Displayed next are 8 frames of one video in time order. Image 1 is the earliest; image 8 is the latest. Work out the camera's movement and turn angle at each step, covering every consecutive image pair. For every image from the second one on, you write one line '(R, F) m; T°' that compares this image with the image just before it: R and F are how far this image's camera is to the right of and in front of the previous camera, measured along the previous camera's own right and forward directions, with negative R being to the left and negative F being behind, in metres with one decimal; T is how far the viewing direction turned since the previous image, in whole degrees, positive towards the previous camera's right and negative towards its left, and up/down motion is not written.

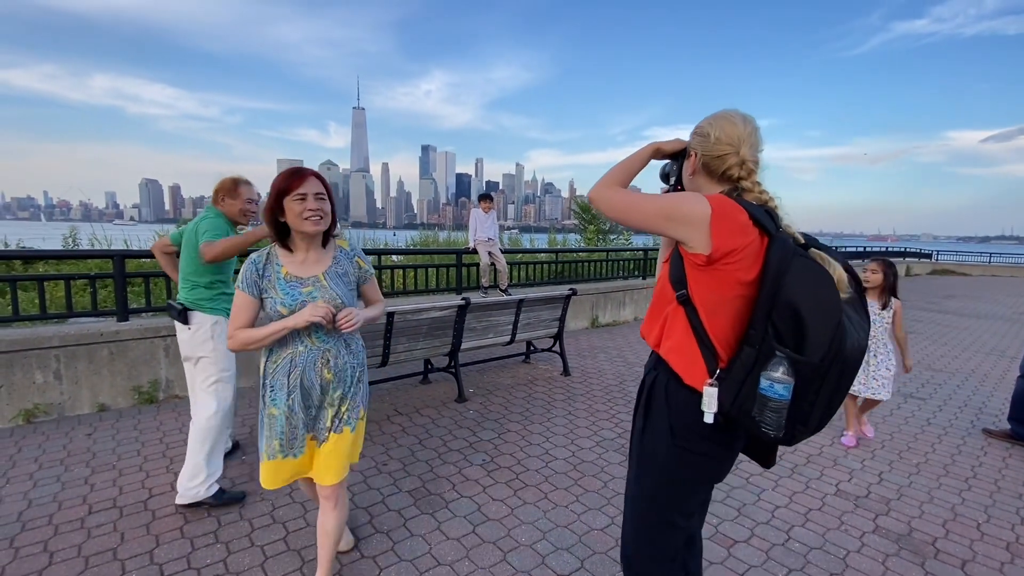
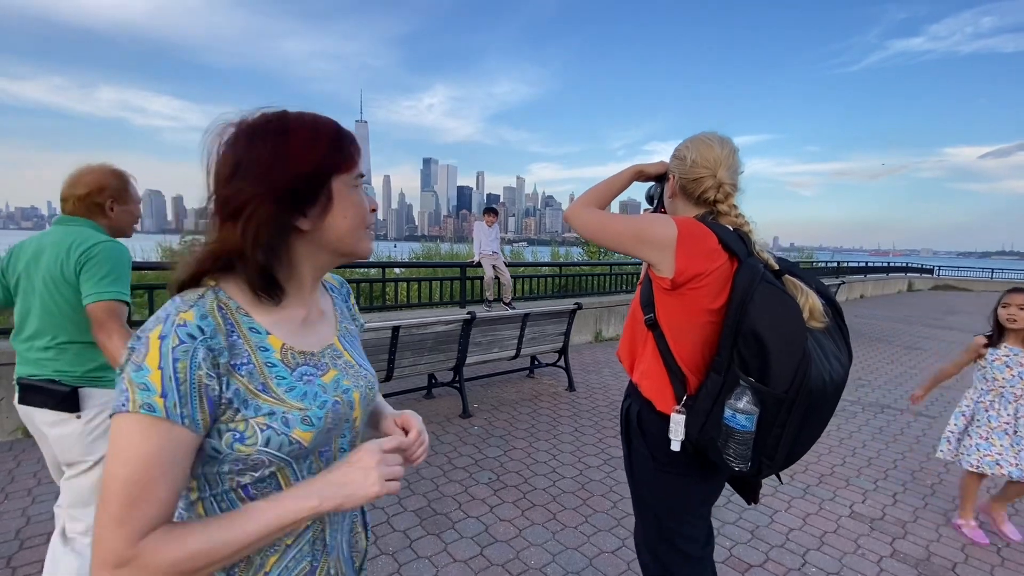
(-0.1, 0.0) m; 0°
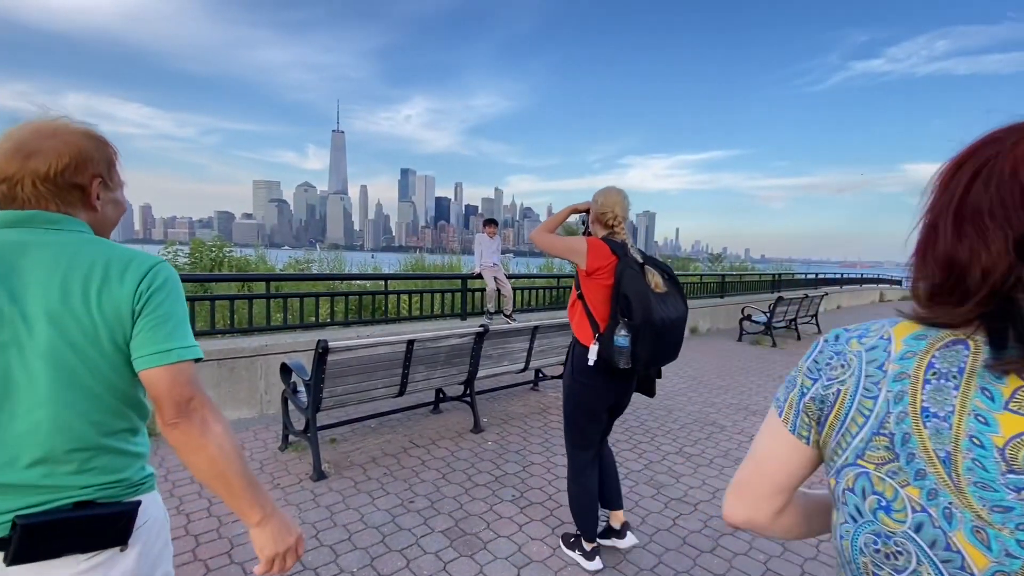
(-0.3, 0.0) m; +3°
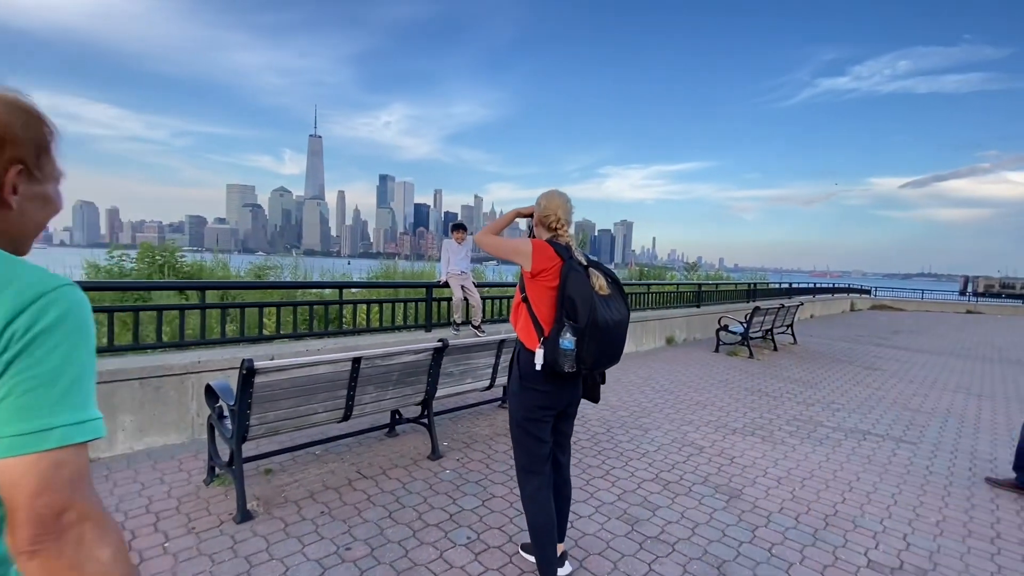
(+0.1, +0.4) m; +2°
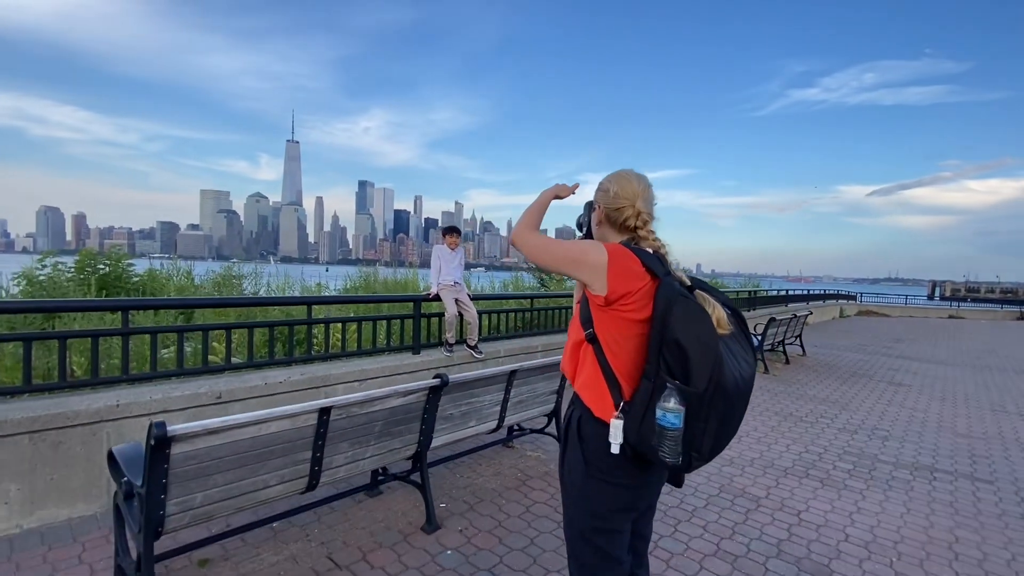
(-0.3, +1.0) m; +2°
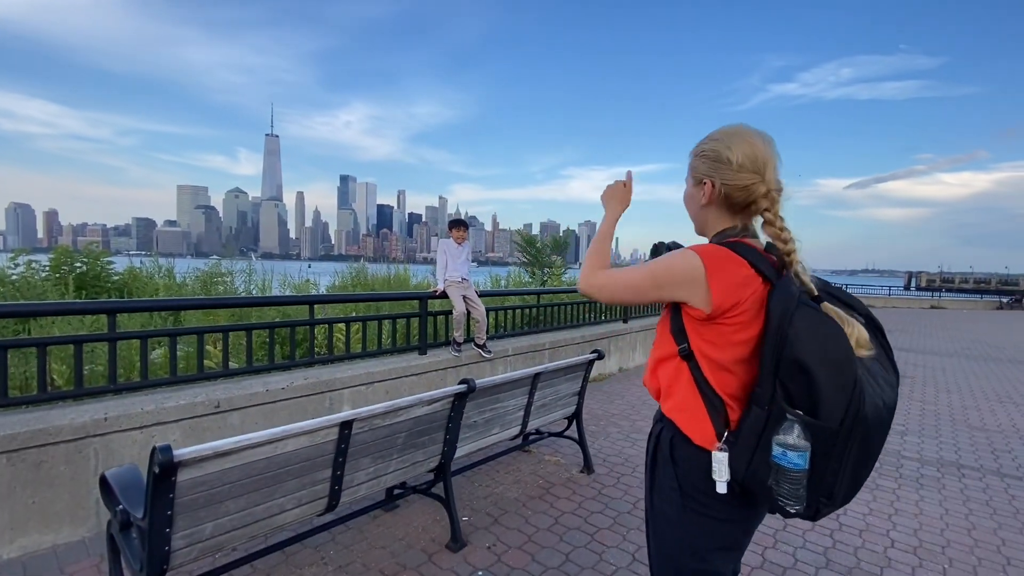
(-0.3, +0.3) m; +2°
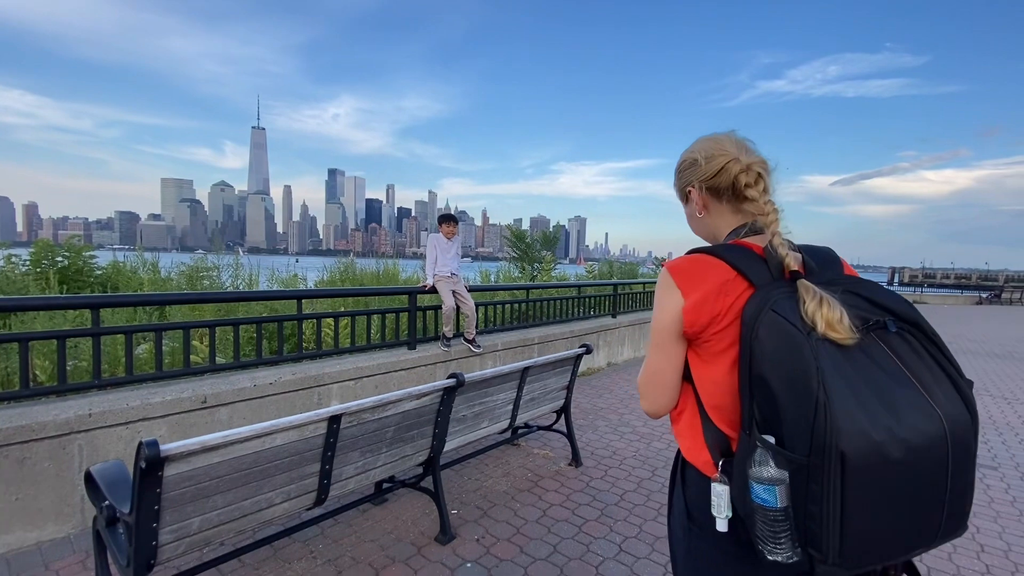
(0.0, 0.0) m; +1°
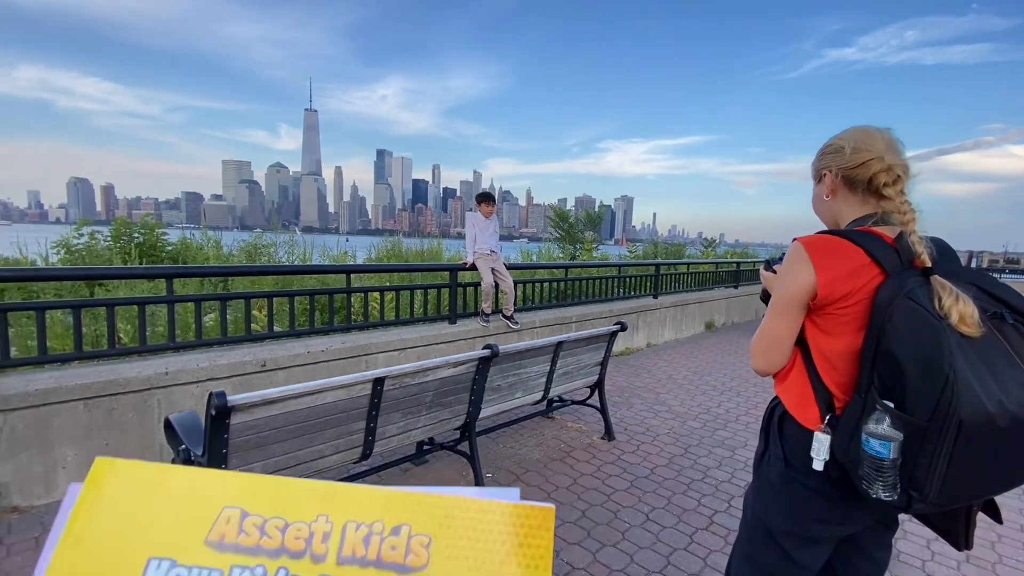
(+0.1, -0.1) m; -5°
